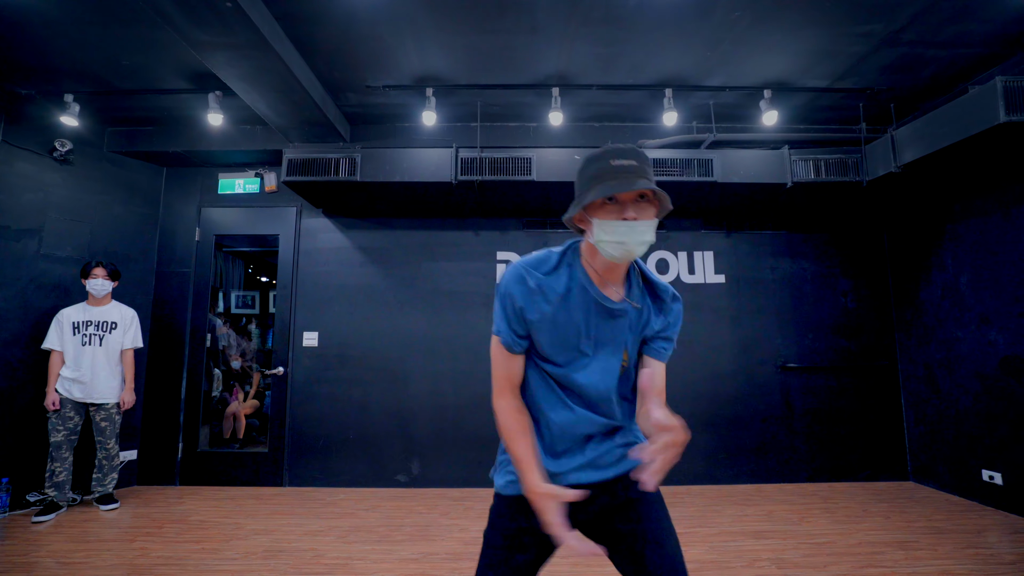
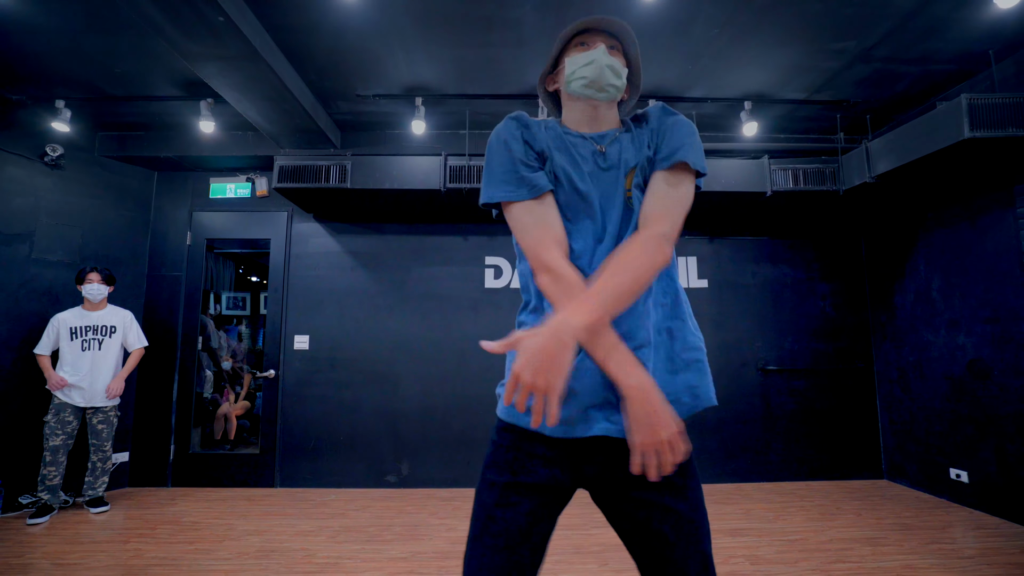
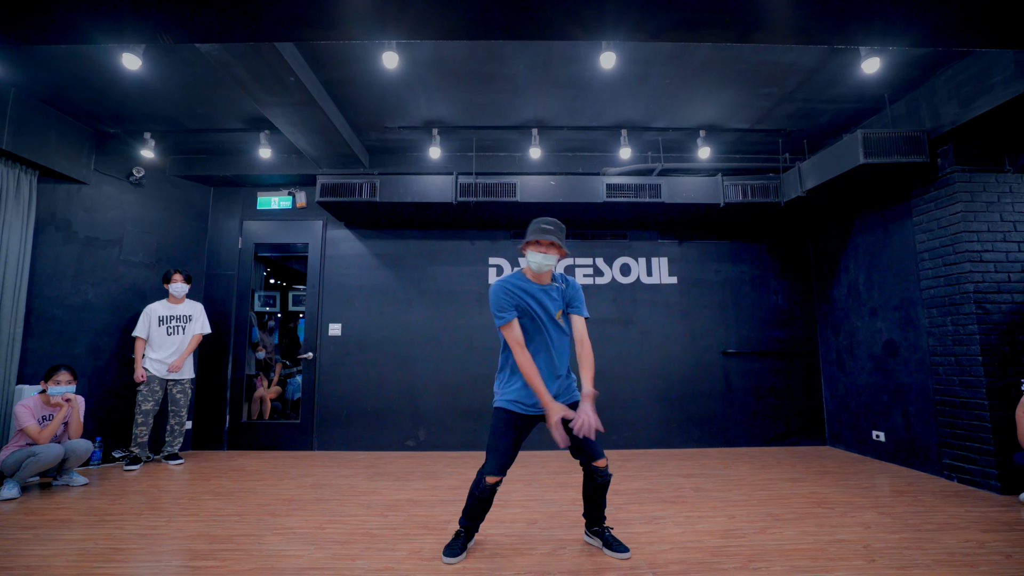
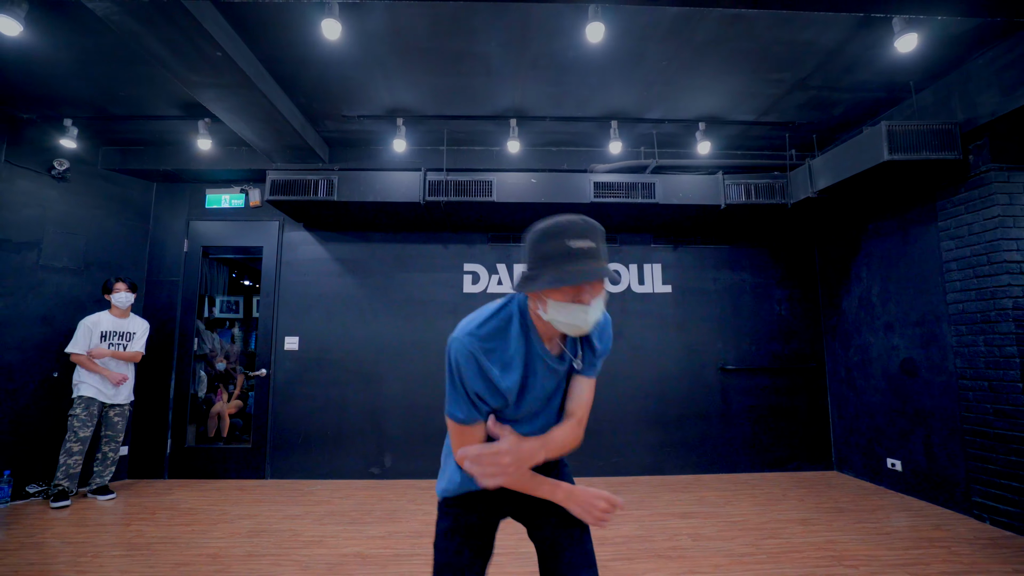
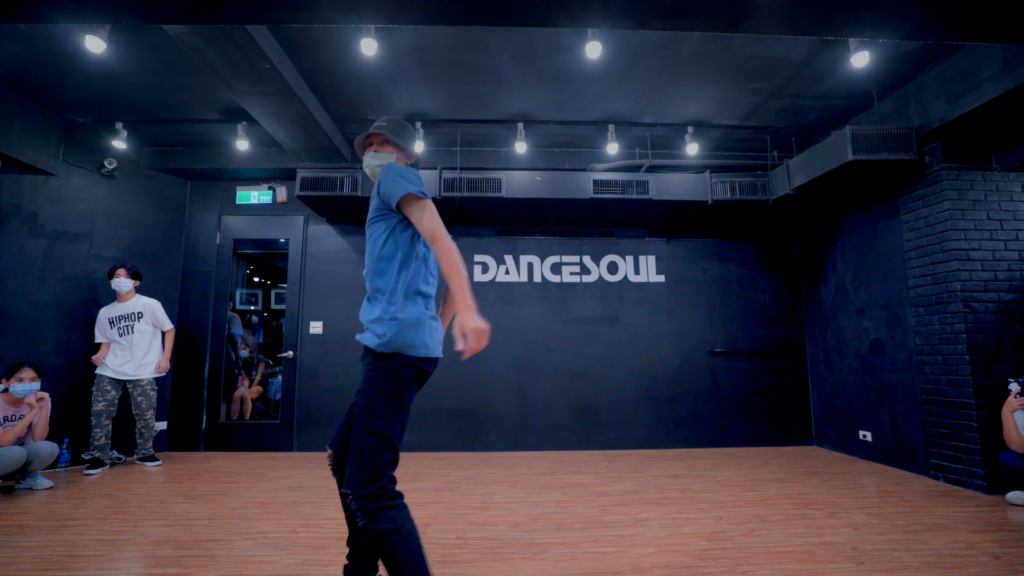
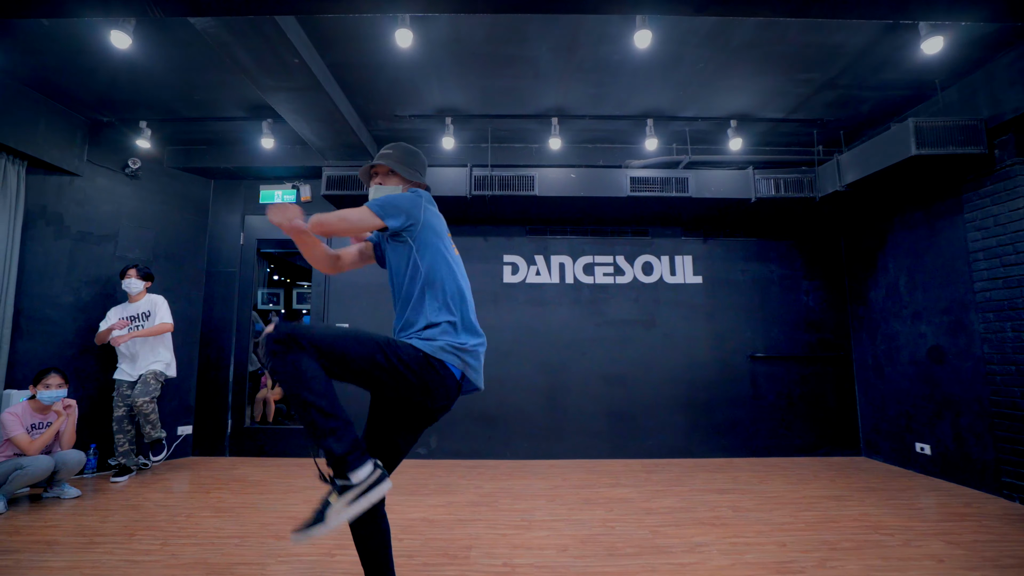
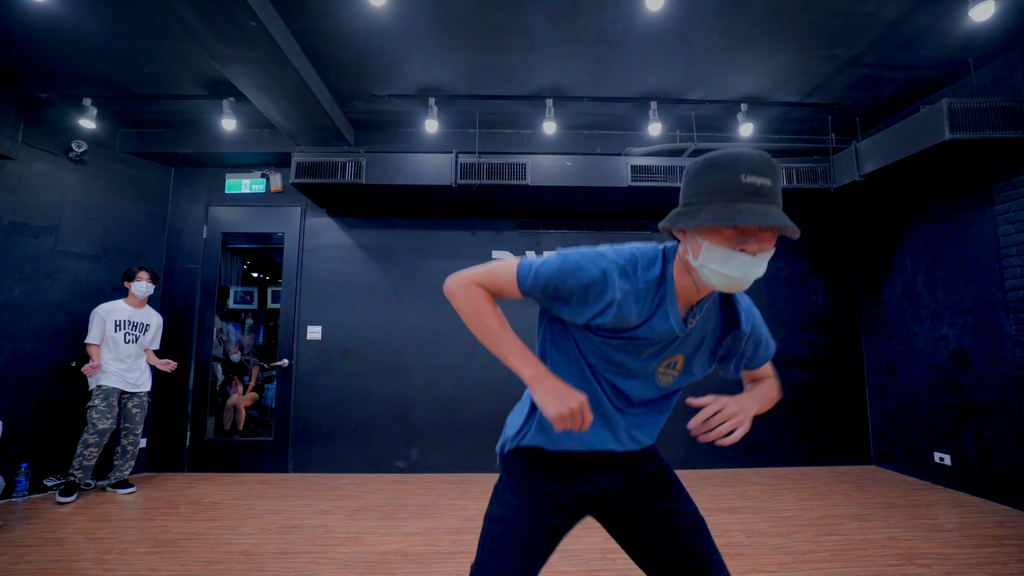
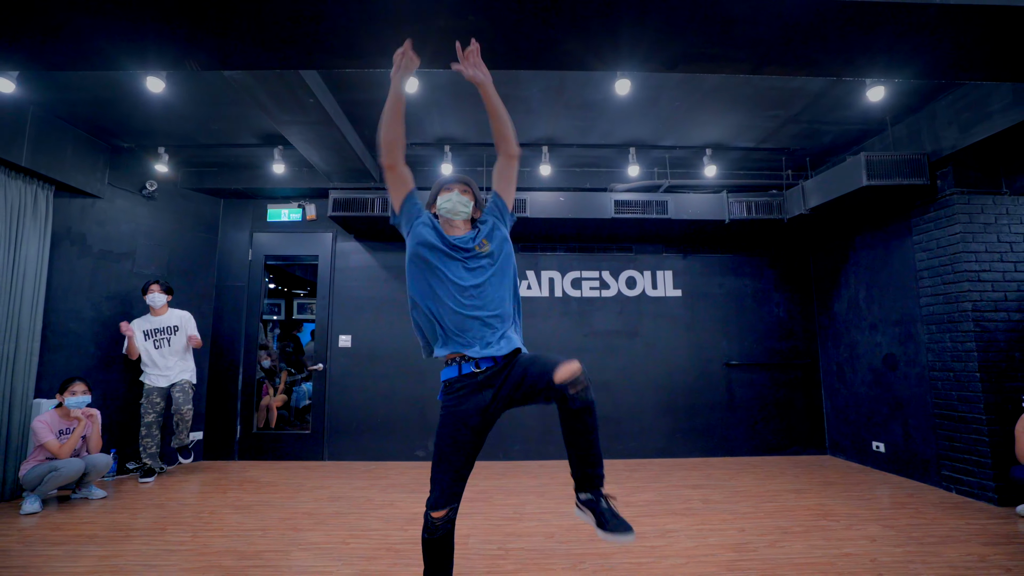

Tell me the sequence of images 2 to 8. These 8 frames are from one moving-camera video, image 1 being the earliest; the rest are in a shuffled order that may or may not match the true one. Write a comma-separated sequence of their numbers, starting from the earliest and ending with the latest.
3, 2, 8, 7, 4, 5, 6
